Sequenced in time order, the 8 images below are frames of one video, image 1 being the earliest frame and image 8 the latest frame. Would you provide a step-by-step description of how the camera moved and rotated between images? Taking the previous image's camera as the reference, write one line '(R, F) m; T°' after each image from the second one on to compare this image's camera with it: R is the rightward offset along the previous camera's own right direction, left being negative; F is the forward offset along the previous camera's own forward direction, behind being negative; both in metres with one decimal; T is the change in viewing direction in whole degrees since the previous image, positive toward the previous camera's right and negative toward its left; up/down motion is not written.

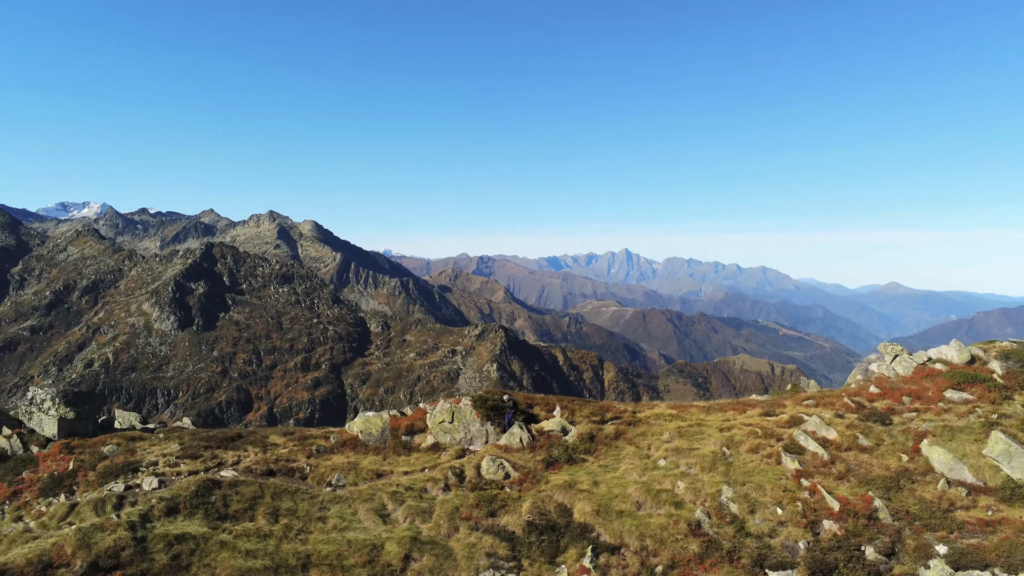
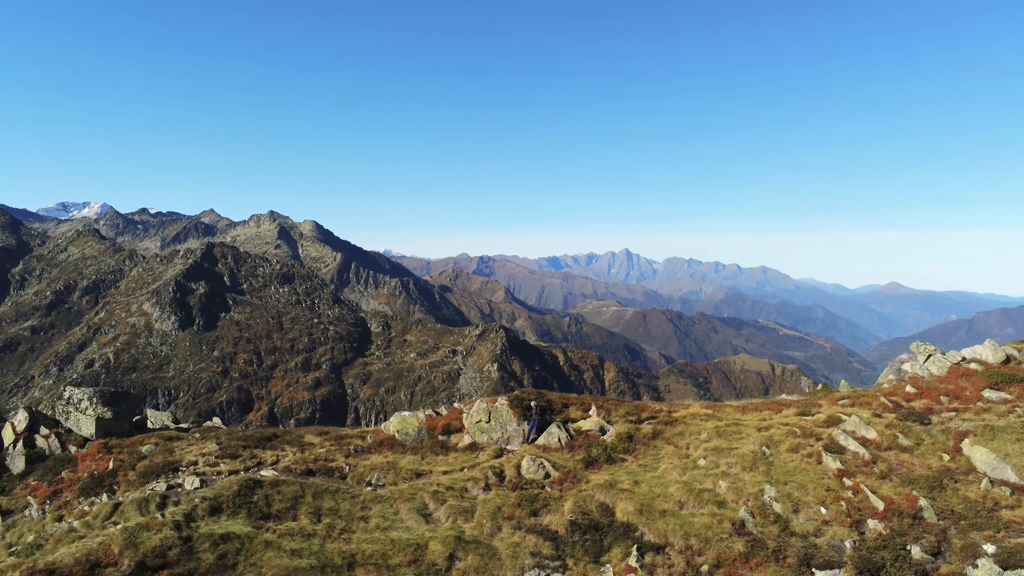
(-3.0, -0.1) m; 0°
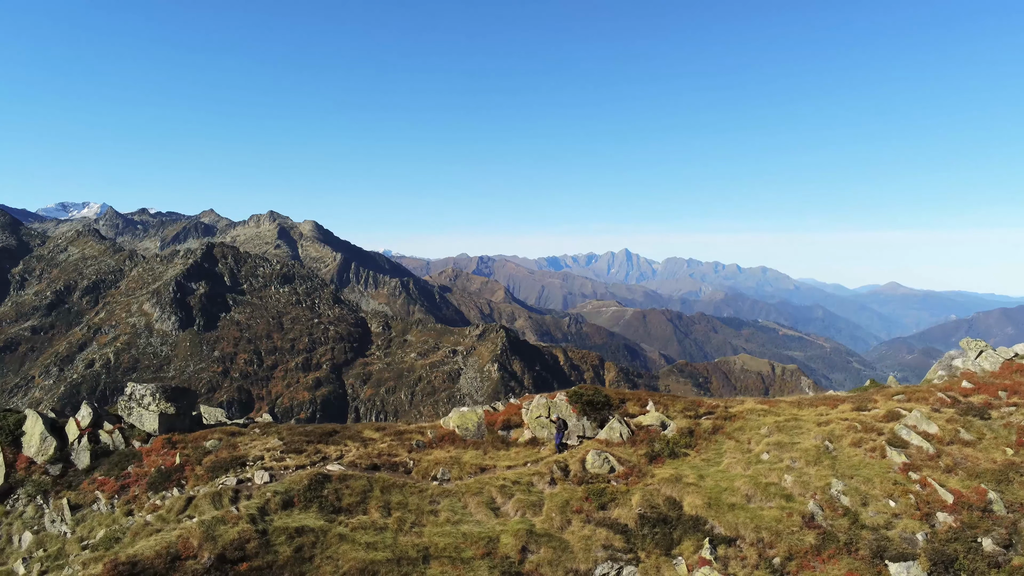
(-5.0, -0.3) m; 0°
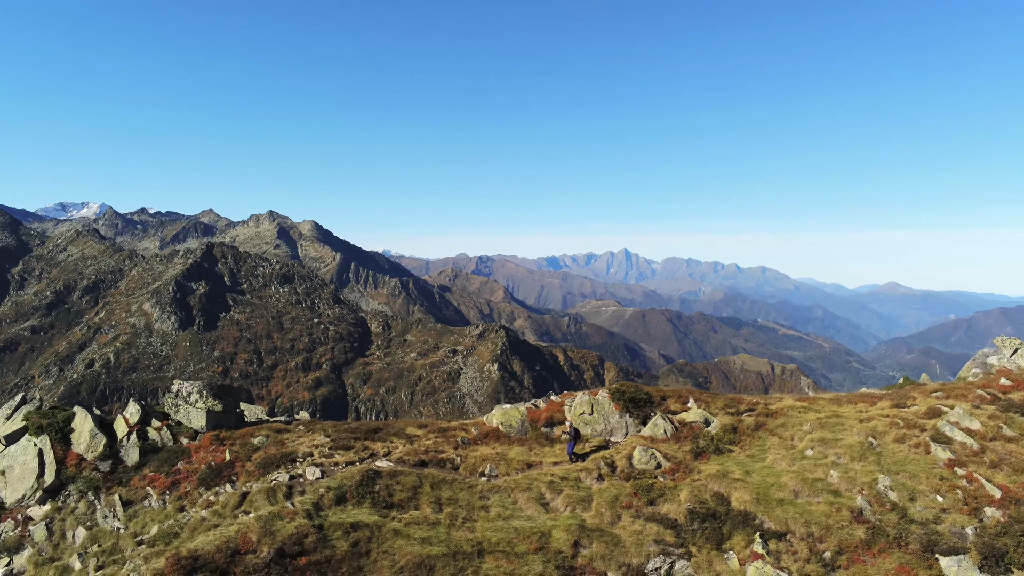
(-3.7, -0.4) m; 0°
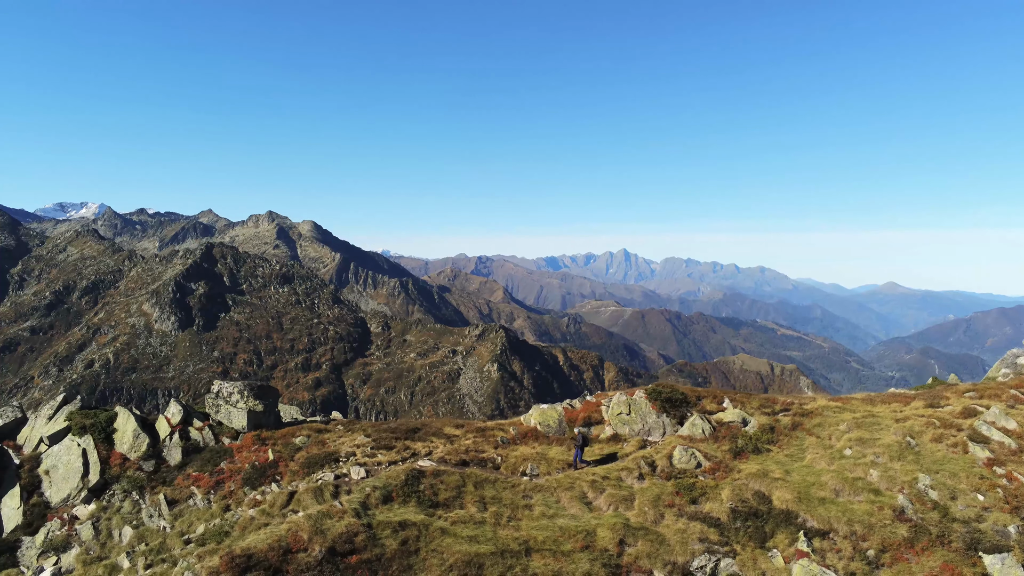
(-3.3, -0.4) m; 0°
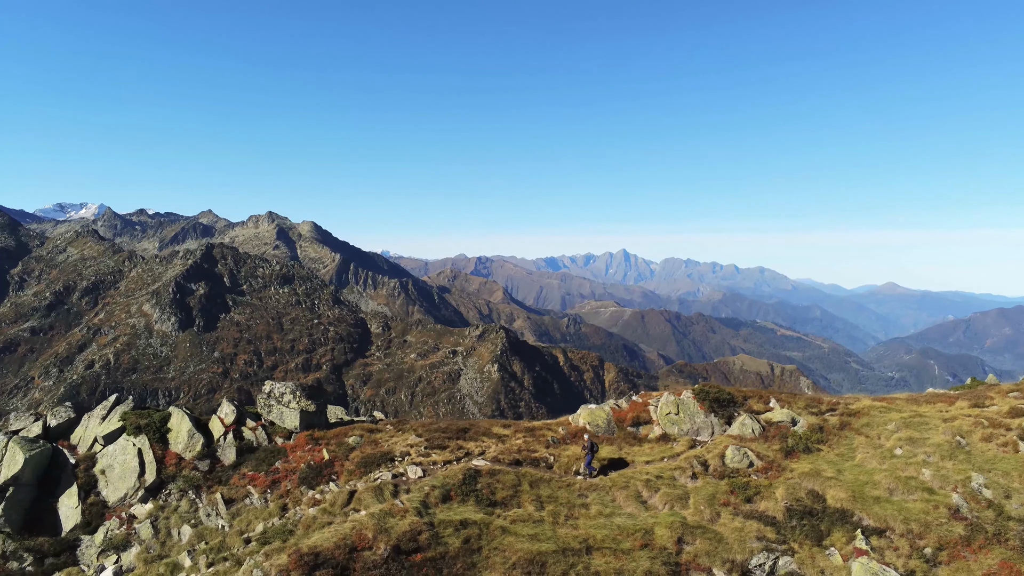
(-4.3, -0.4) m; 0°
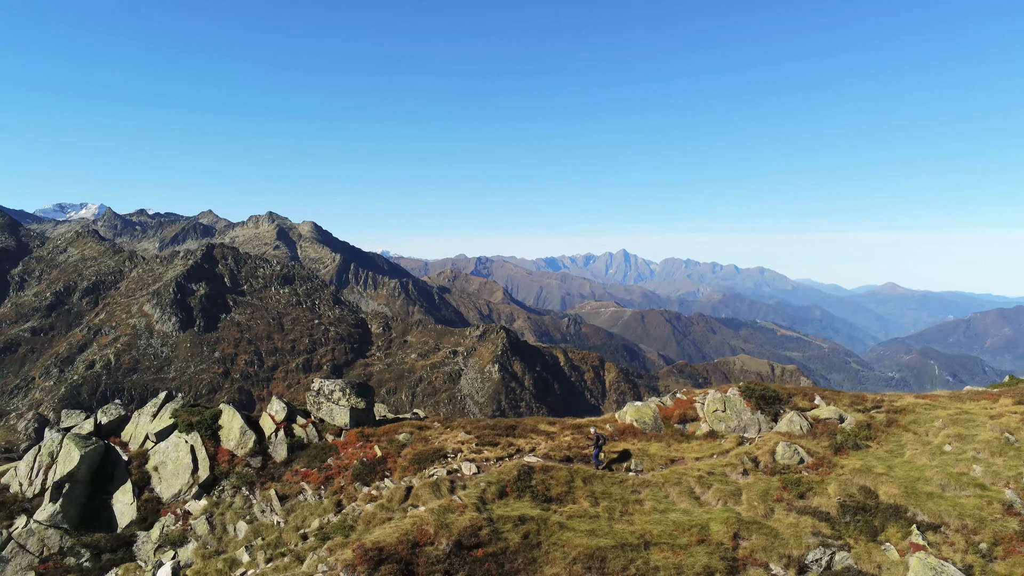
(-4.1, -0.3) m; 0°
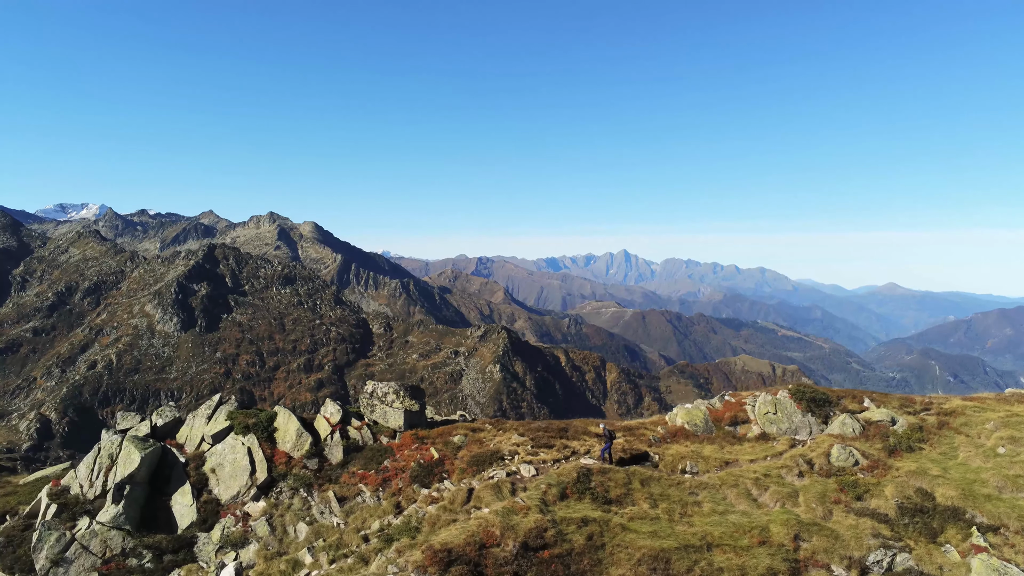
(-4.5, -0.3) m; 0°
